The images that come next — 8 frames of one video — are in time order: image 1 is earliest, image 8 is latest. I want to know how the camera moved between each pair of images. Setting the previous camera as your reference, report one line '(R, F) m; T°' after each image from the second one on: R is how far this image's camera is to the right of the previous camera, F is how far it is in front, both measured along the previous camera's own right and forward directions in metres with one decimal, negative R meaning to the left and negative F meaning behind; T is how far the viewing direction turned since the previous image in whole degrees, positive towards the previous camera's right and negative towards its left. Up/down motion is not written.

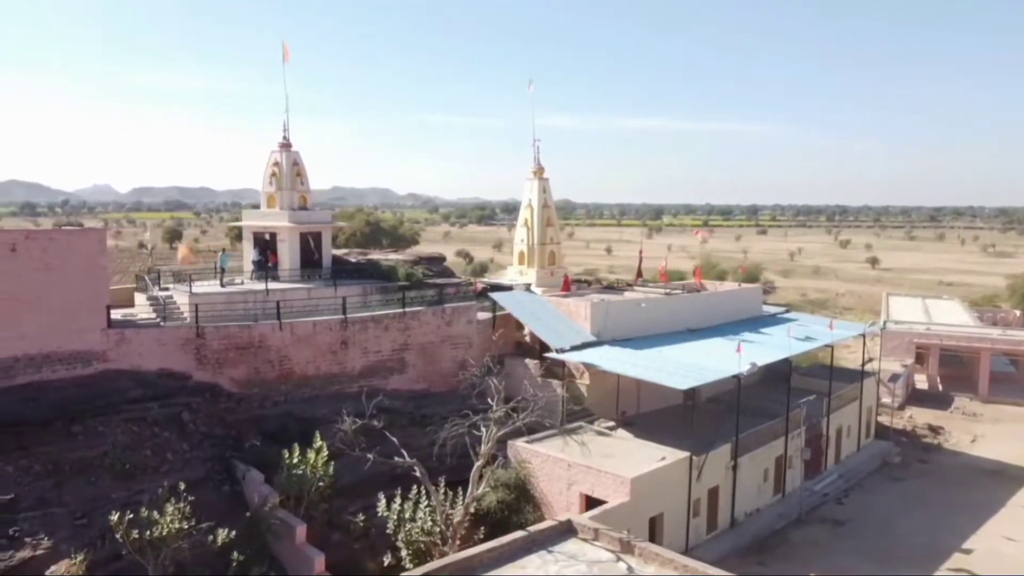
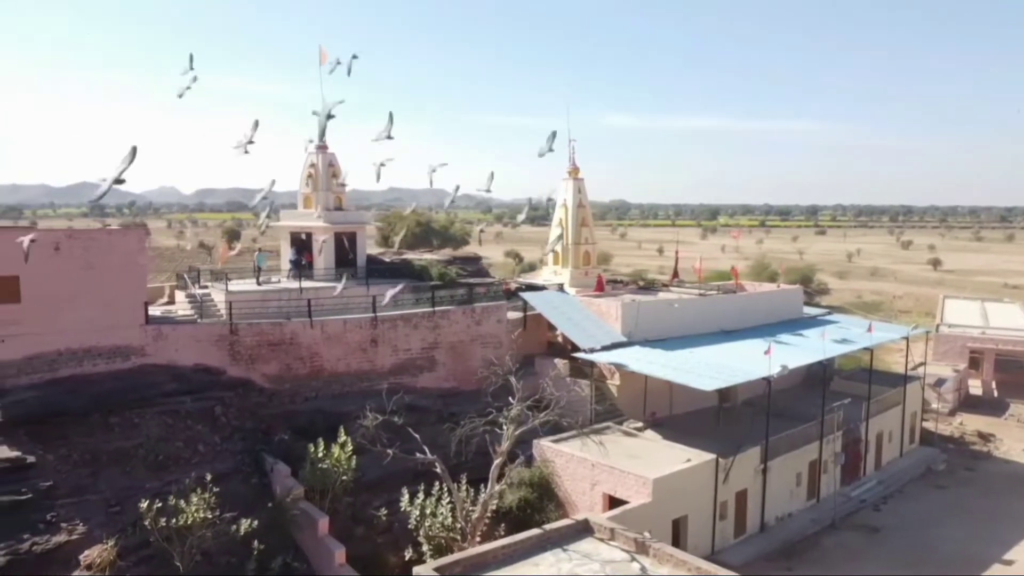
(+0.6, -0.1) m; -4°
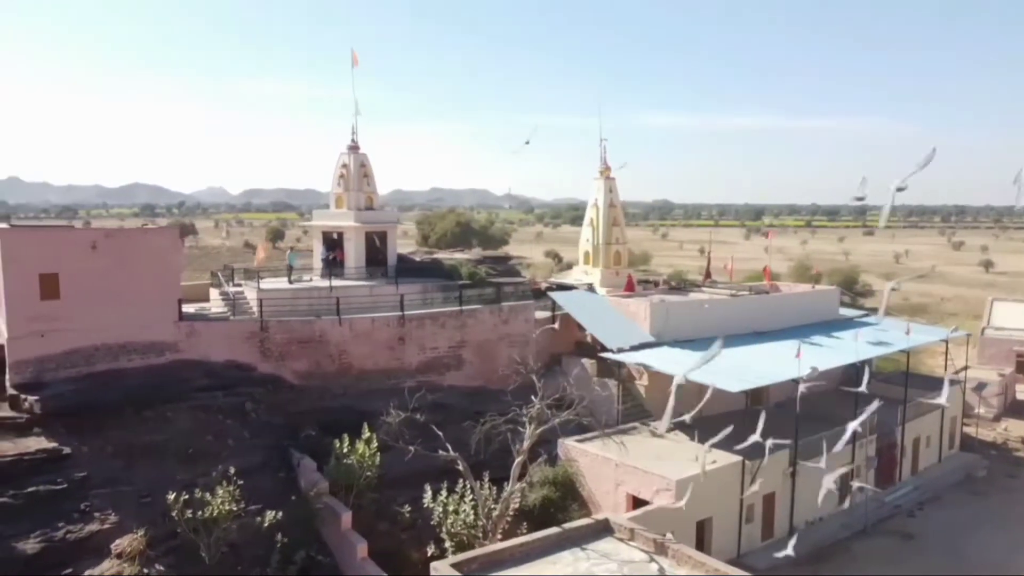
(+0.3, 0.0) m; -3°
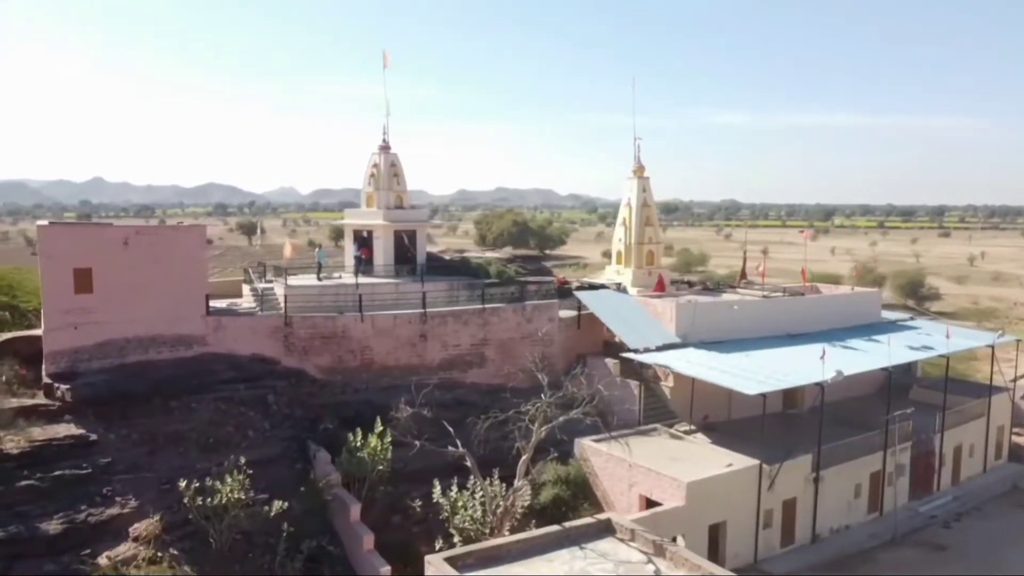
(+1.0, 0.0) m; -5°
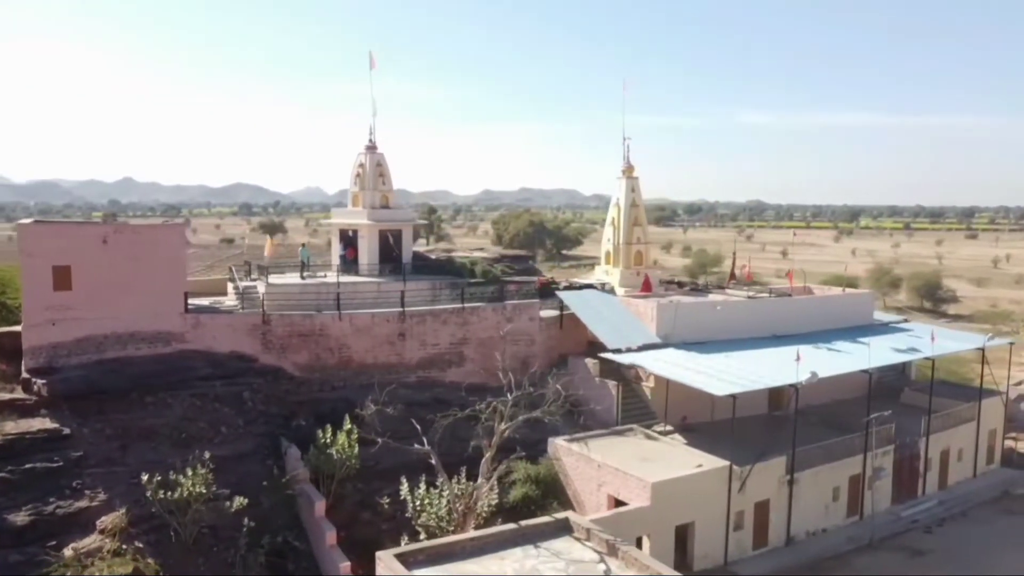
(+1.1, 0.0) m; -2°
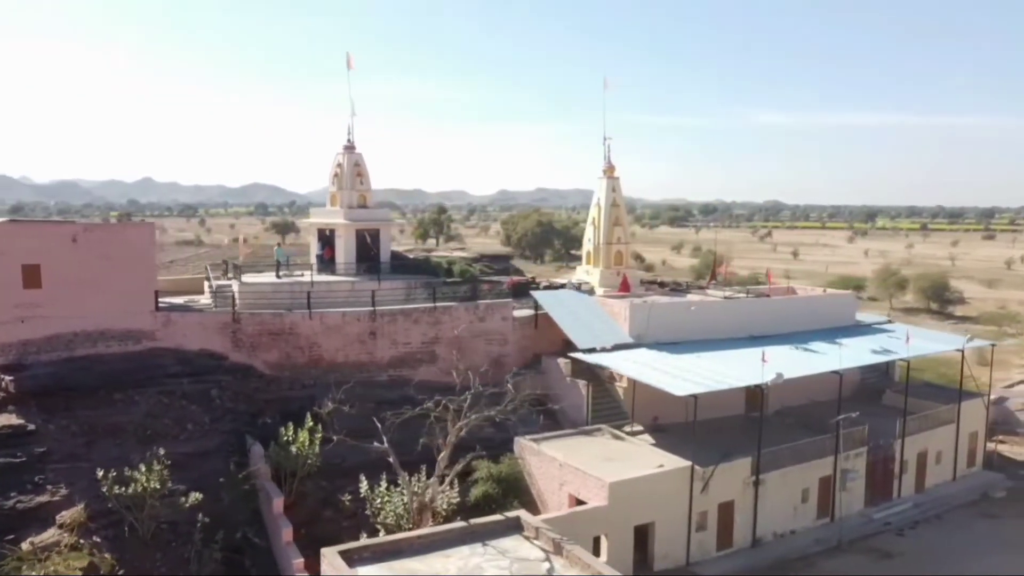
(+1.1, 0.0) m; -1°
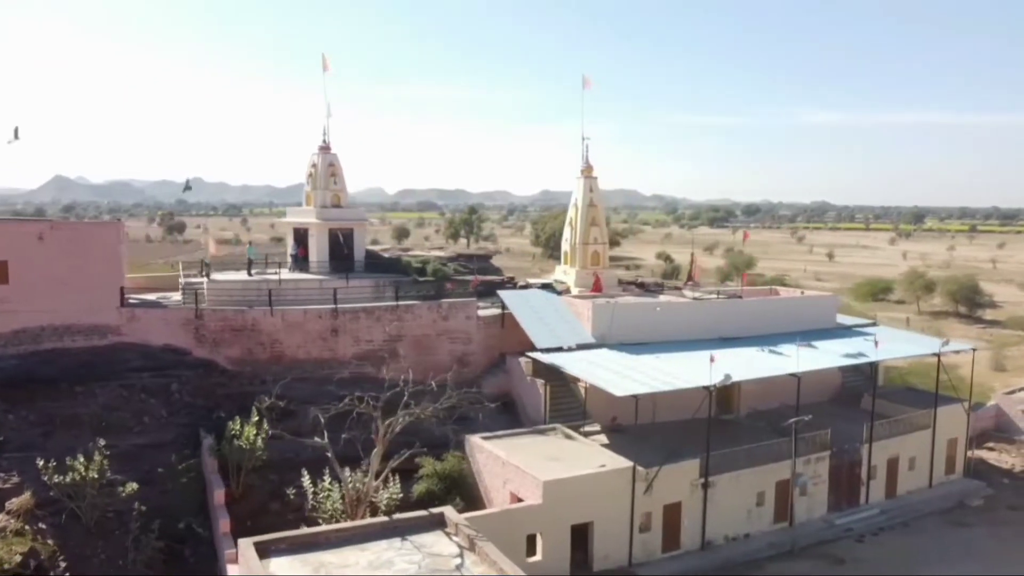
(+2.0, -0.1) m; -3°
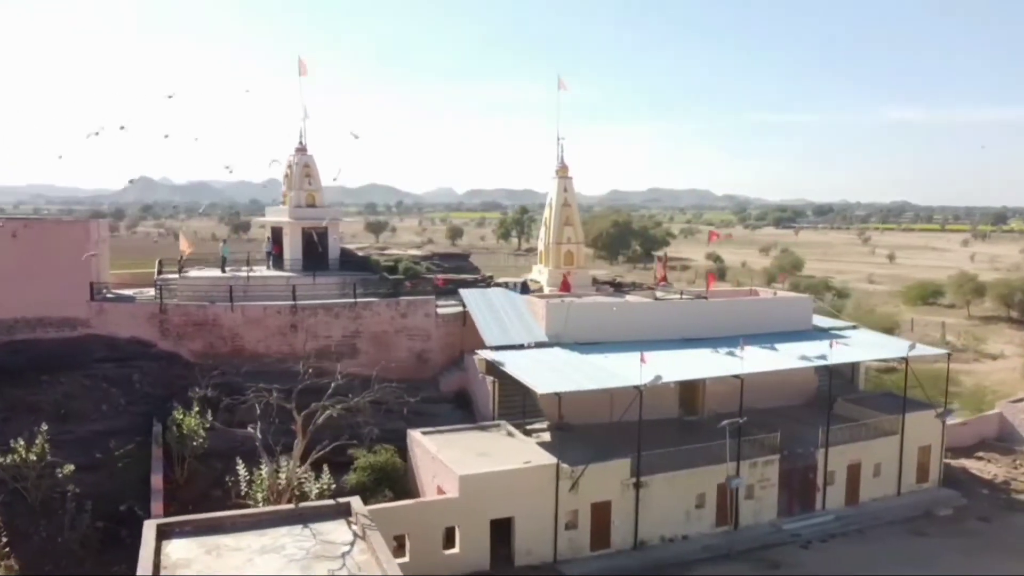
(+2.8, -0.2) m; -5°
